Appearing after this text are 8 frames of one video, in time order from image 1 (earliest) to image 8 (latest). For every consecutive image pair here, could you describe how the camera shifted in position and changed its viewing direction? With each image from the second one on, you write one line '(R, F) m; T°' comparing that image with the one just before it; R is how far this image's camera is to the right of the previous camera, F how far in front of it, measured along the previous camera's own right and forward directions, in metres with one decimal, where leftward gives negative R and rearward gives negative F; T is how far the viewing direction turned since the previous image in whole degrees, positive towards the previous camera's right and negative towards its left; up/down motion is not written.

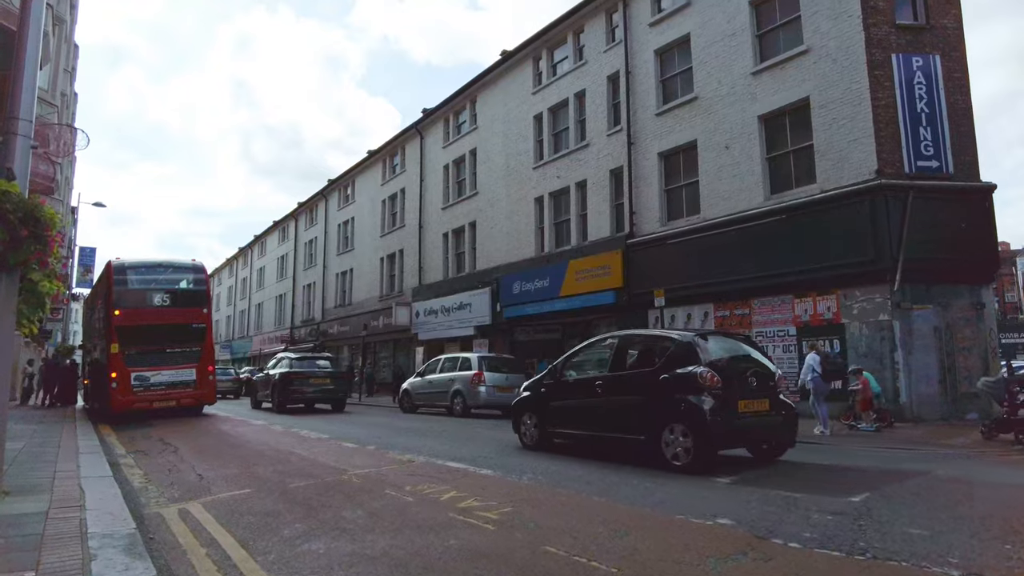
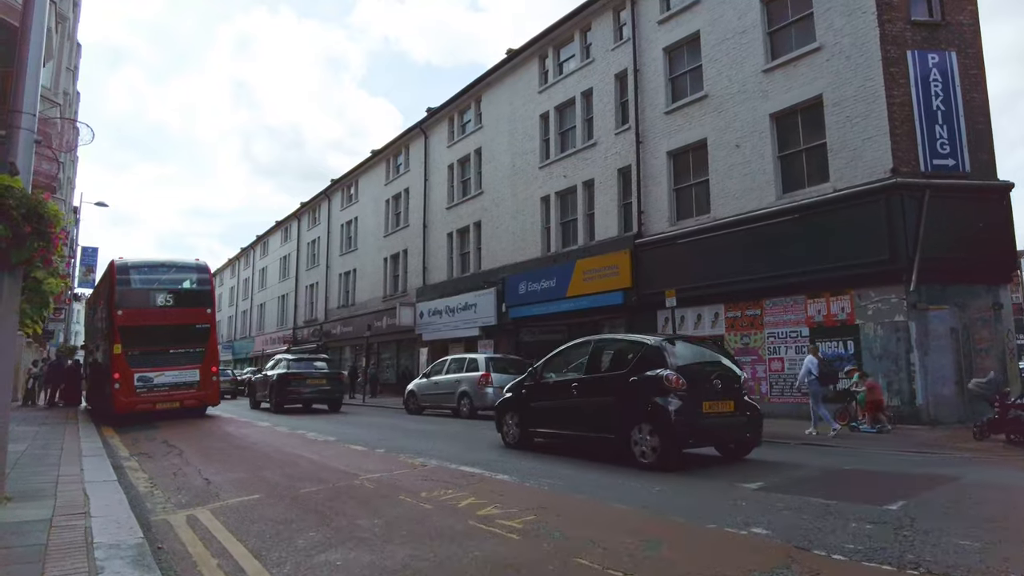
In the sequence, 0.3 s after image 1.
(-0.2, +0.2) m; 0°
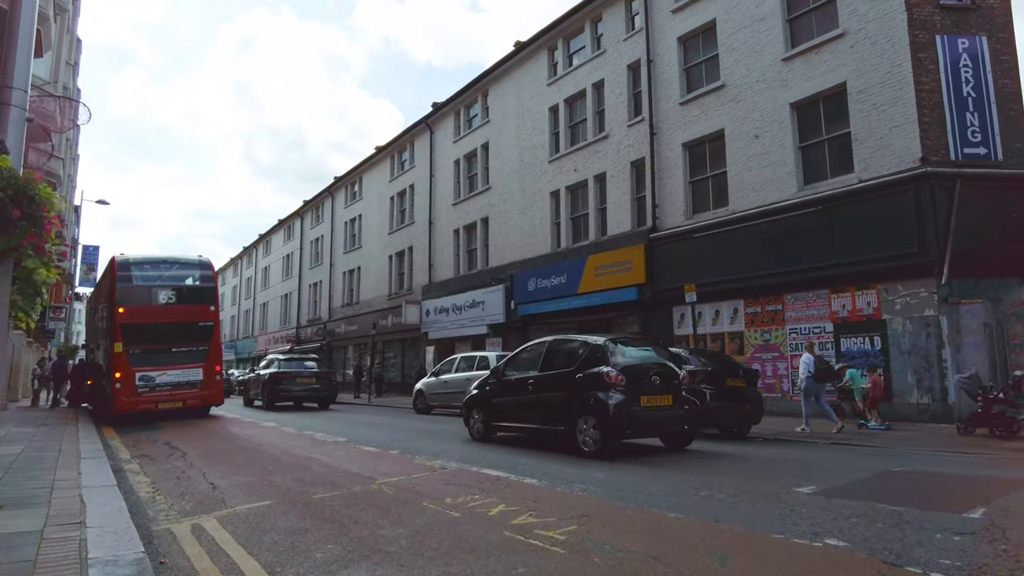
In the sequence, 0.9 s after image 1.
(-0.3, +0.5) m; 0°
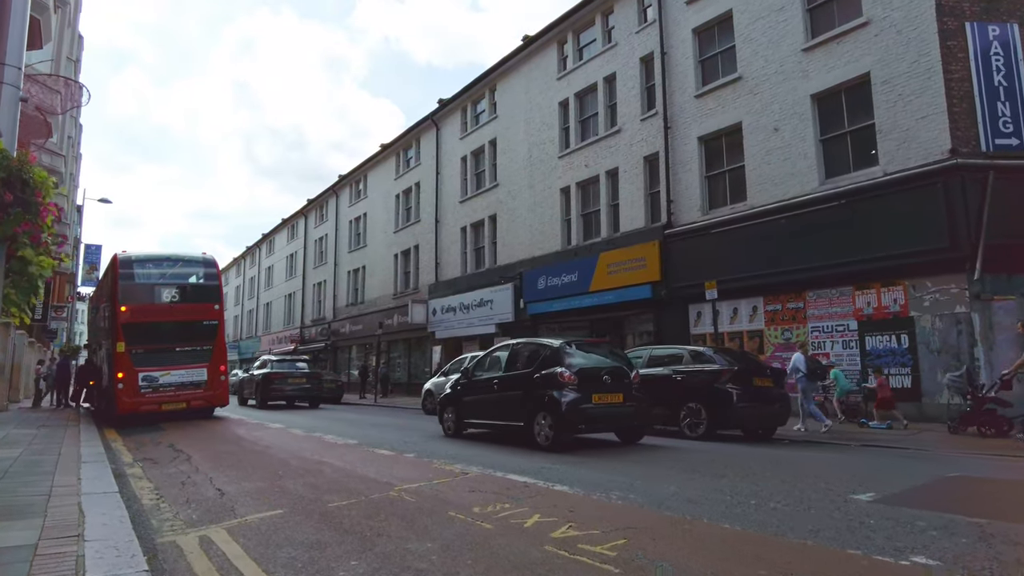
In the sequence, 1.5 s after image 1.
(-0.2, +0.4) m; 0°
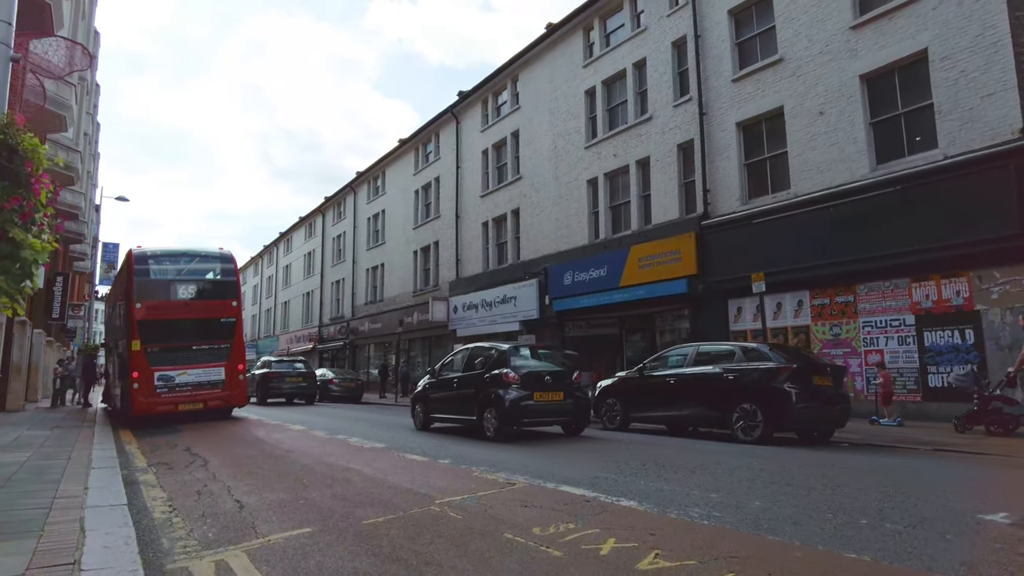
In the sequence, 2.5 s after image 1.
(-0.3, +0.8) m; -1°
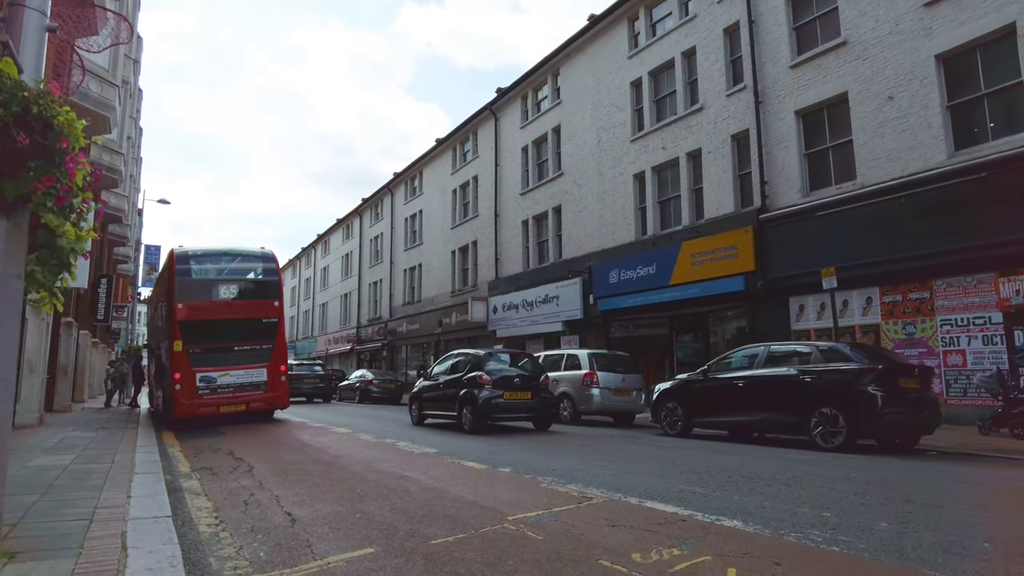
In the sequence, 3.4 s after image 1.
(-0.4, +0.6) m; -3°
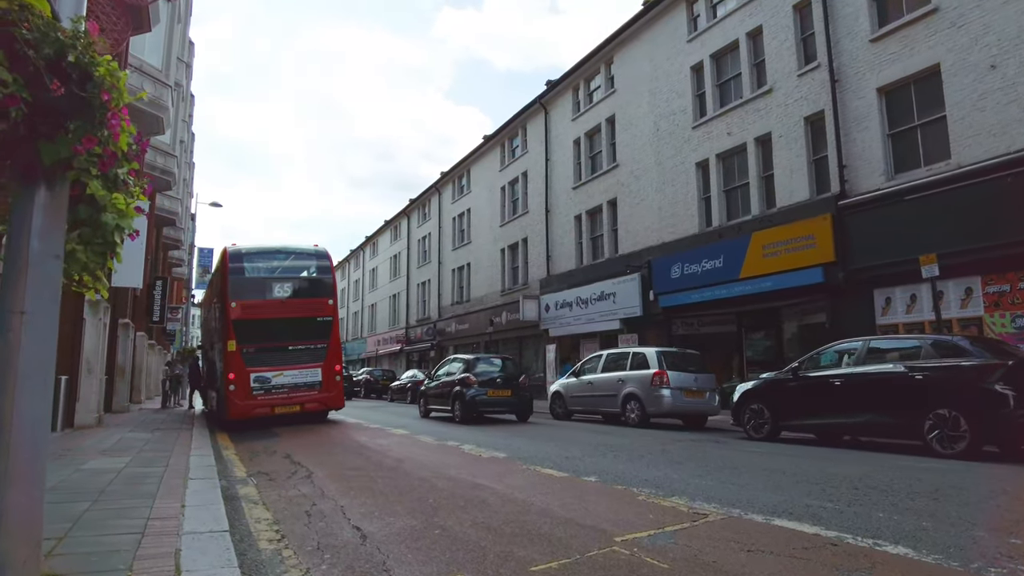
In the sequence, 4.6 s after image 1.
(-0.4, +0.7) m; -4°
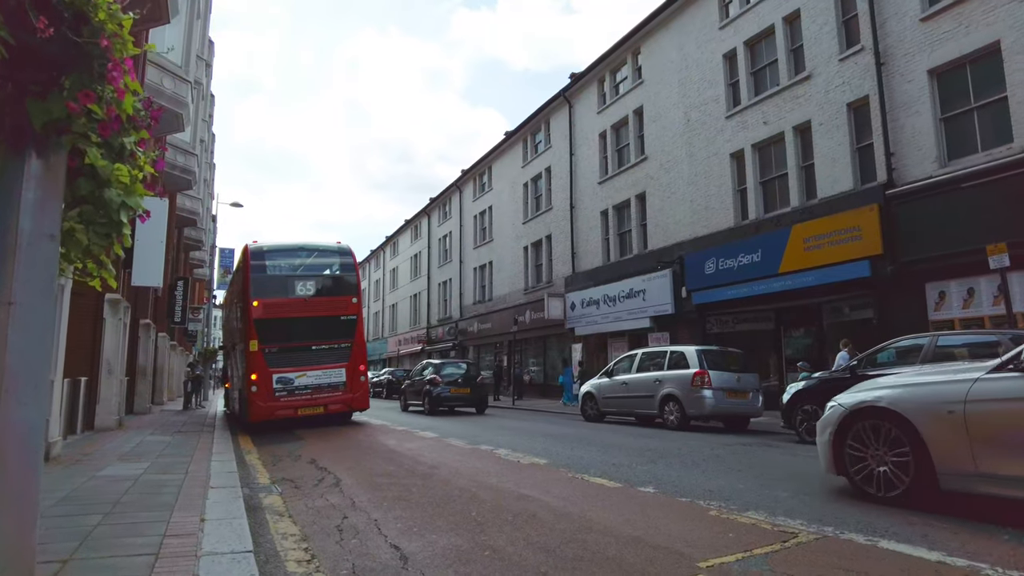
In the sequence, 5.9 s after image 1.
(-0.3, +0.6) m; -2°
